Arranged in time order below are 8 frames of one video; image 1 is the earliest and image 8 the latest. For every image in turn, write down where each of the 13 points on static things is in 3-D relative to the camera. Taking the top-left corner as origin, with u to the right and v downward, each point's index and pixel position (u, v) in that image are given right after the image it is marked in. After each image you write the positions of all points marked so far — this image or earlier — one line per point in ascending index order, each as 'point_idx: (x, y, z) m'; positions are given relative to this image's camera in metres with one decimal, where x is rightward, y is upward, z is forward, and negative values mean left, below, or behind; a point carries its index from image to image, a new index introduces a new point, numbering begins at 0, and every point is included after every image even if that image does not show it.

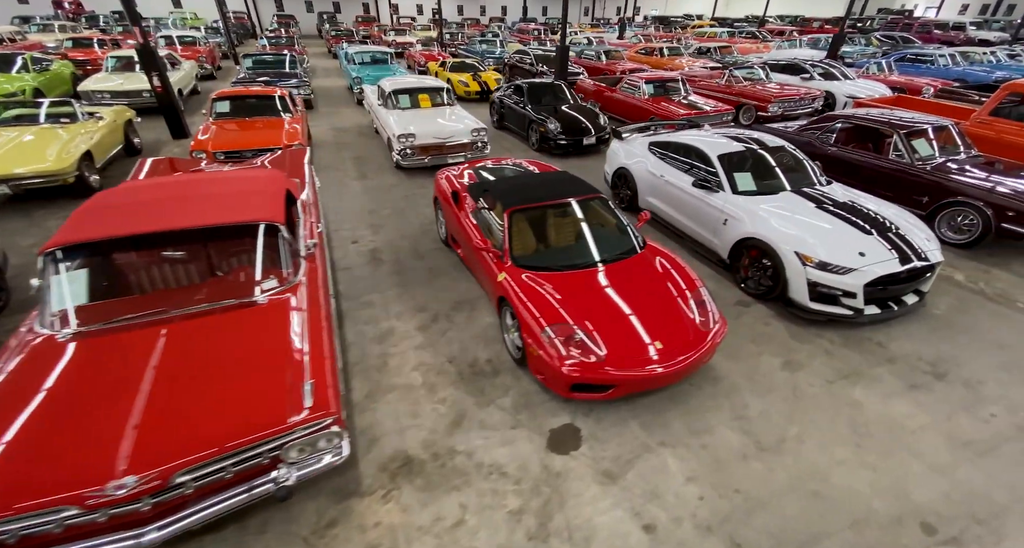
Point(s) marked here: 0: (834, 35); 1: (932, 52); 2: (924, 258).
0: (+13.7, +10.1, +18.9) m
1: (+16.5, +8.6, +17.5) m
2: (+3.8, +0.1, +4.2) m
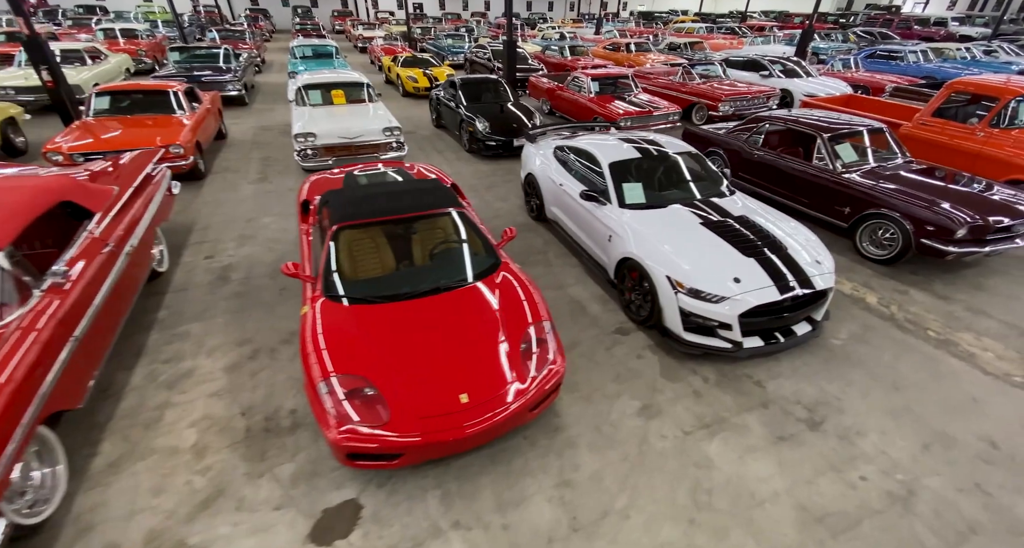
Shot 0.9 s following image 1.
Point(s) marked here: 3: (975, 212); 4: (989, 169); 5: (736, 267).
0: (+12.0, +10.0, +18.4) m
1: (+14.9, +8.6, +17.1) m
2: (+2.4, -0.1, +3.6) m
3: (+4.8, +0.6, +4.7) m
4: (+6.7, +1.4, +6.4) m
5: (+1.8, +0.1, +3.7) m
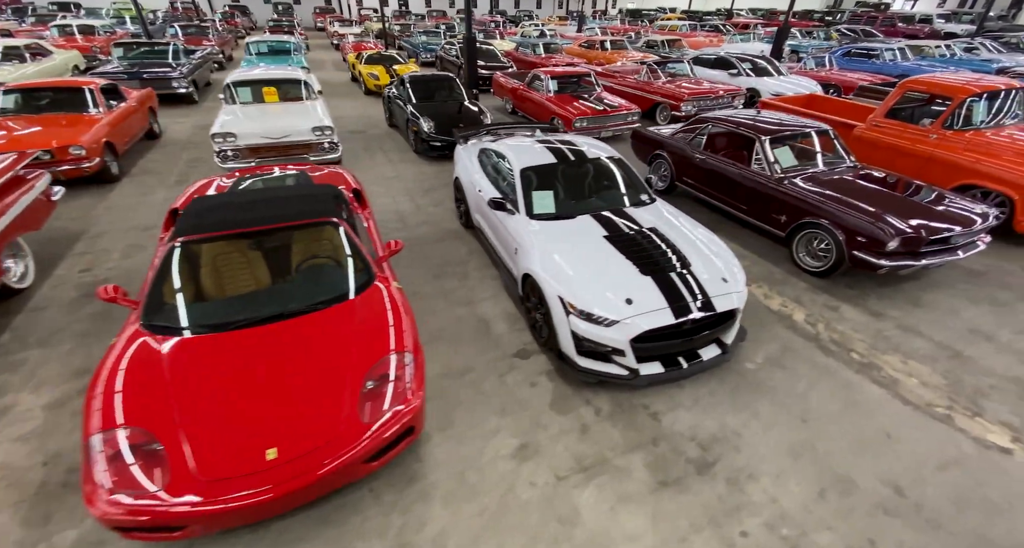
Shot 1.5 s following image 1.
0: (+10.8, +9.9, +18.1) m
1: (+13.8, +8.5, +16.9) m
2: (+1.5, -0.2, +3.3) m
3: (+3.8, +0.5, +4.3) m
4: (+5.7, +1.3, +6.1) m
5: (+0.9, -0.1, +3.3) m
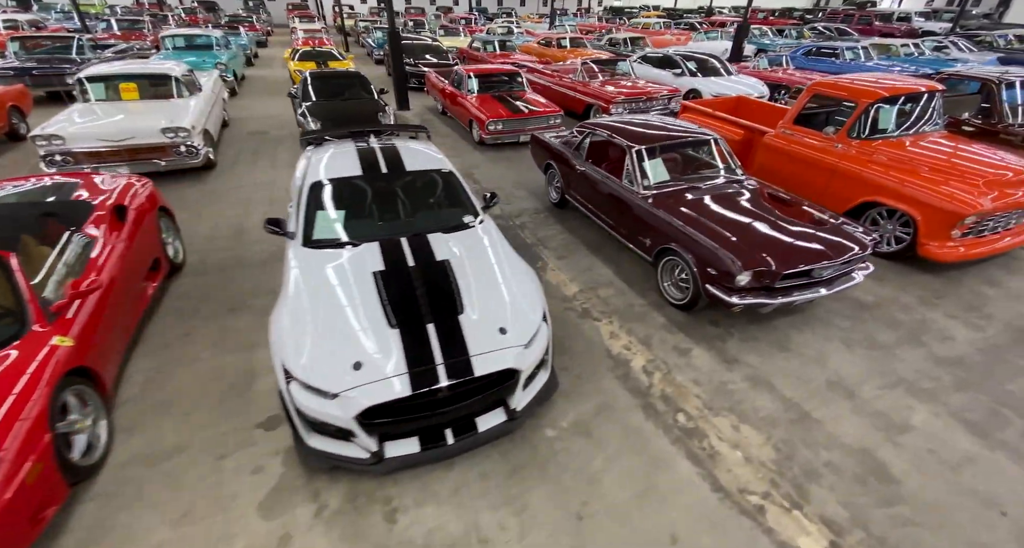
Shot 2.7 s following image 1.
0: (+8.9, +9.7, +17.5) m
1: (+11.8, +8.3, +16.3) m
2: (-0.2, -0.6, +2.6) m
3: (+2.1, +0.2, +3.7) m
4: (+4.0, +1.0, +5.5) m
5: (-0.8, -0.4, +2.6) m
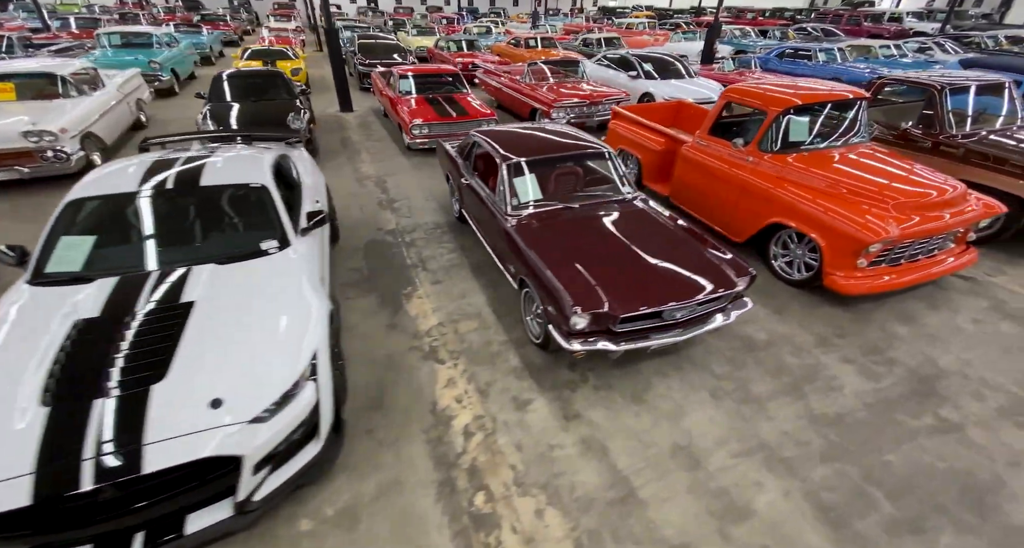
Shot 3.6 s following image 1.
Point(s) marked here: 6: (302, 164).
0: (+7.5, +9.4, +17.0) m
1: (+10.5, +7.9, +15.7) m
2: (-1.6, -0.8, +2.0) m
3: (+0.7, -0.1, +3.1) m
4: (+2.6, +0.7, +4.9) m
5: (-2.2, -0.7, +2.0) m
6: (-2.3, +1.2, +4.9) m
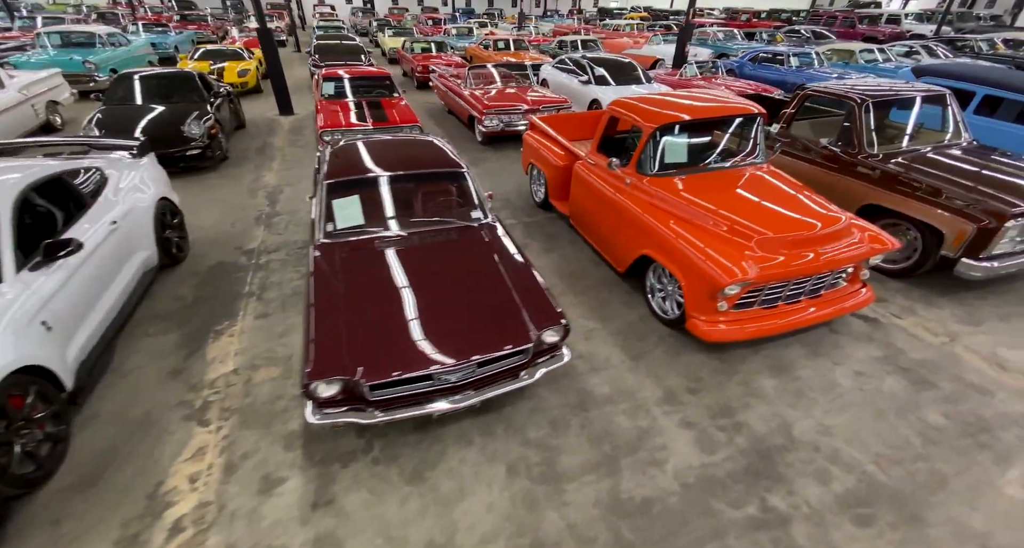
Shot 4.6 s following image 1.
0: (+6.3, +9.0, +16.4) m
1: (+9.2, +7.5, +15.1) m
2: (-3.1, -1.1, +1.5) m
3: (-0.8, -0.4, +2.6) m
4: (+1.1, +0.4, +4.4) m
5: (-3.7, -1.0, +1.5) m
6: (-3.7, +1.0, +4.4) m
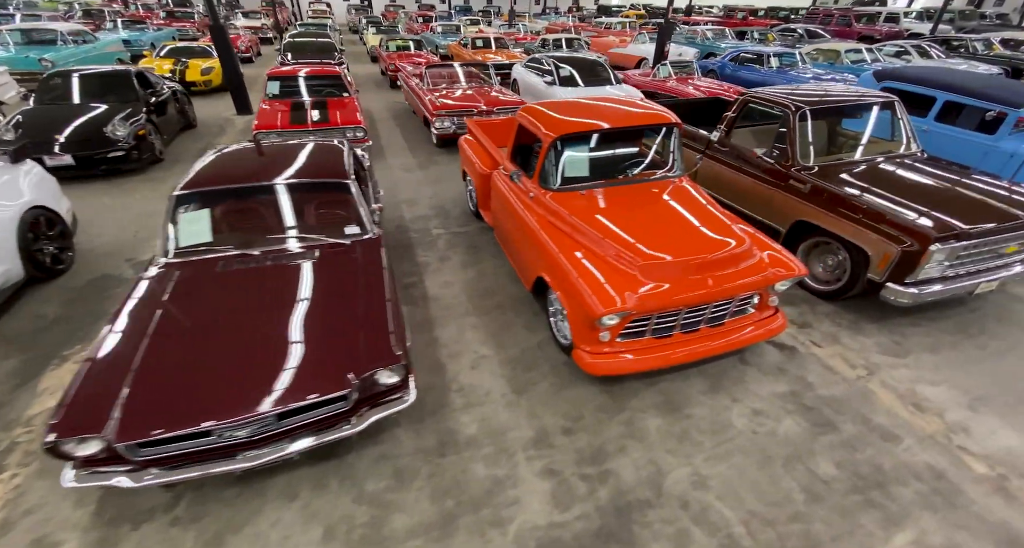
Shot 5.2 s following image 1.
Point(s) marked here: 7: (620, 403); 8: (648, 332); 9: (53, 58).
0: (+5.5, +8.8, +16.0) m
1: (+8.3, +7.3, +14.7) m
2: (-4.1, -1.3, +1.2) m
3: (-1.8, -0.6, +2.3) m
4: (+0.2, +0.2, +4.0) m
5: (-4.7, -1.1, +1.2) m
6: (-4.7, +0.8, +4.1) m
7: (+0.8, -0.9, +3.3) m
8: (+1.0, -0.4, +3.3) m
9: (-11.8, +5.5, +11.5) m
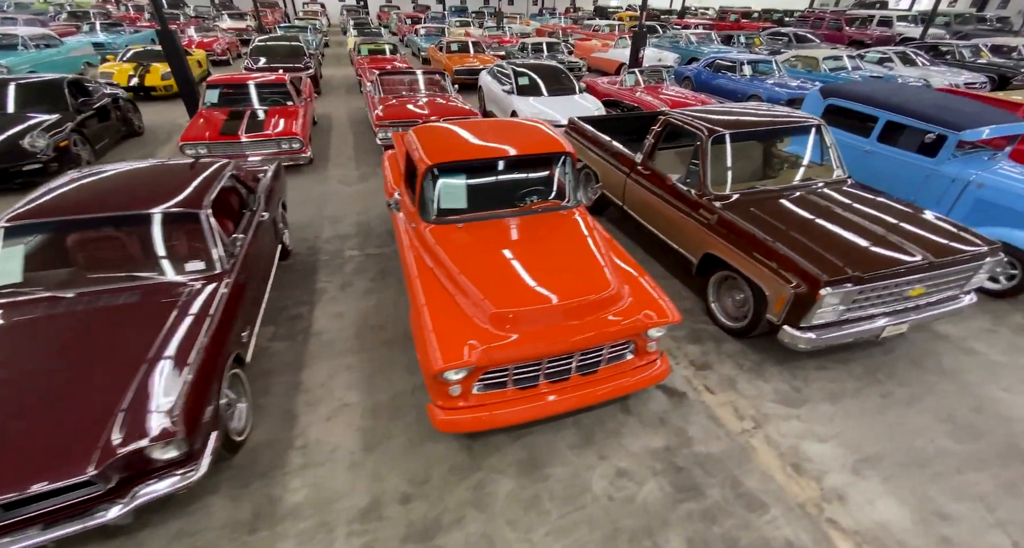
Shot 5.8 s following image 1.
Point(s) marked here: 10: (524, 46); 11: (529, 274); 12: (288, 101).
0: (+4.6, +8.5, +15.7) m
1: (+7.4, +7.0, +14.4) m
2: (-5.1, -1.6, +1.0) m
3: (-2.8, -0.9, +2.0) m
4: (-0.8, -0.1, +3.8) m
5: (-5.7, -1.4, +1.0) m
6: (-5.7, +0.5, +3.9) m
7: (-0.2, -1.2, +3.0) m
8: (0.0, -0.7, +3.0) m
9: (-12.7, +5.3, +11.3) m
10: (+0.6, +10.1, +19.8) m
11: (+0.2, 0.0, +3.3) m
12: (-4.4, +3.5, +9.2) m
